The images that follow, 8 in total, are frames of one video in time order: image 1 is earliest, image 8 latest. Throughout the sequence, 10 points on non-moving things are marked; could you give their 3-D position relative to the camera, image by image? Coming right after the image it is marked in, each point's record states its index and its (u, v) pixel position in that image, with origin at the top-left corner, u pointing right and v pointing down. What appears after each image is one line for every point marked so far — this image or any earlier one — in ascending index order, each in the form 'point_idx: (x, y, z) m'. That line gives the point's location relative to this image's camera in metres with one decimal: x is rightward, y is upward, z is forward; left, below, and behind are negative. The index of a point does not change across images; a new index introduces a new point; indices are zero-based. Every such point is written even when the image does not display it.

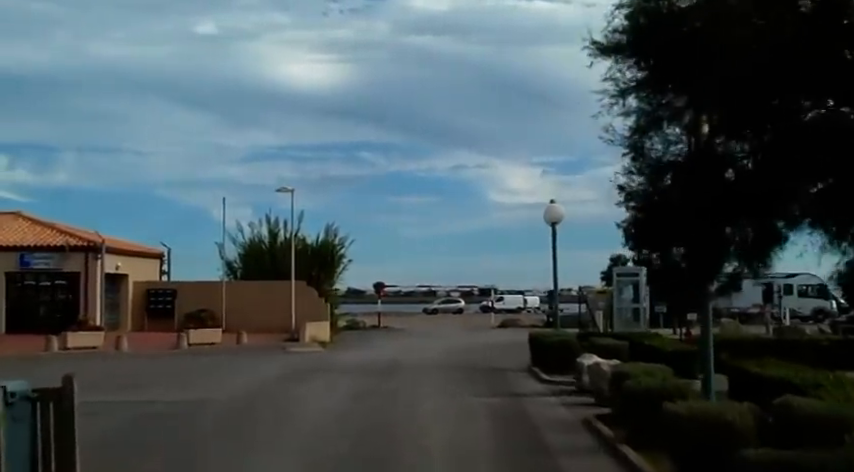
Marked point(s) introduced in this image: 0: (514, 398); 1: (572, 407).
0: (+1.7, -3.1, +18.5) m
1: (+2.6, -3.1, +17.0) m
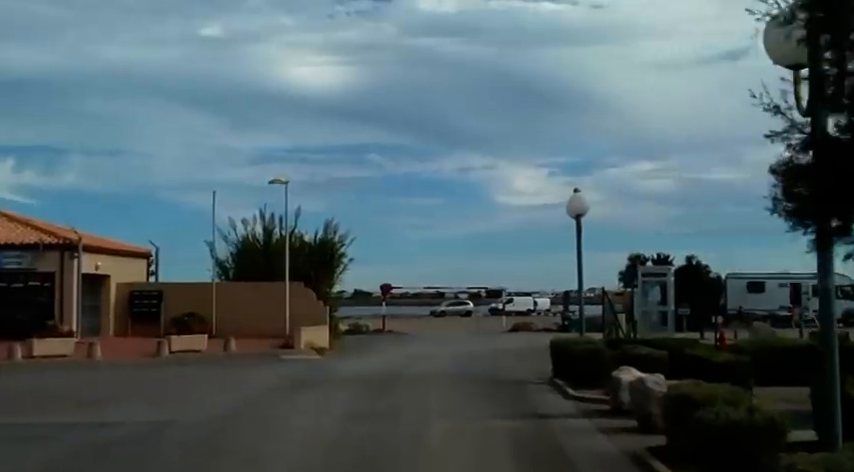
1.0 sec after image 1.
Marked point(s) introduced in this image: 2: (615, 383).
0: (+1.8, -3.0, +15.4) m
1: (+2.7, -2.9, +13.9) m
2: (+3.2, -2.5, +16.4) m
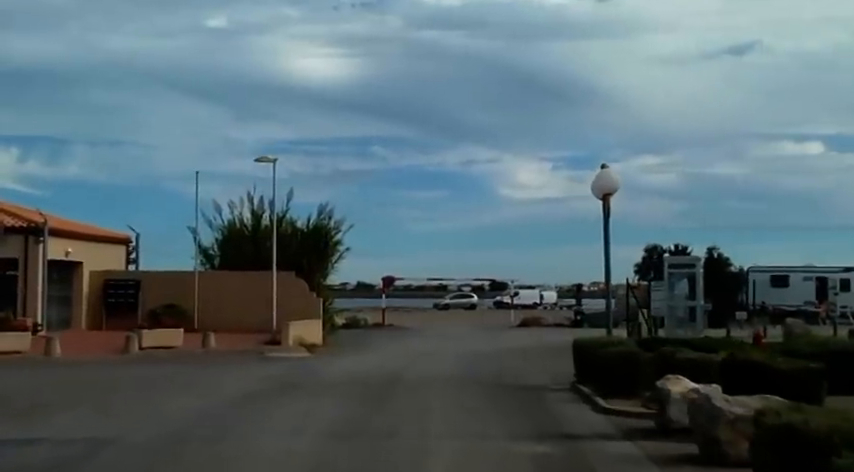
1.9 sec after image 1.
0: (+1.8, -2.7, +12.3) m
1: (+2.7, -2.6, +10.8) m
2: (+3.3, -2.2, +13.3) m
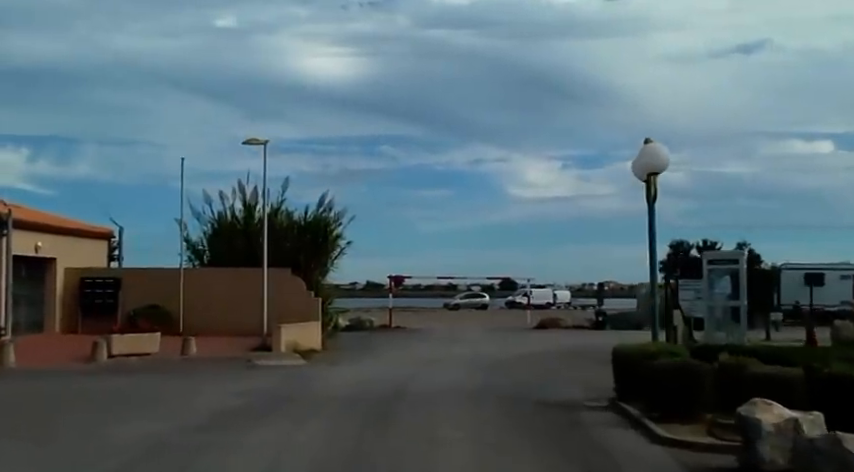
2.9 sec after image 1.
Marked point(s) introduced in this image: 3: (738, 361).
0: (+2.0, -2.5, +9.2) m
1: (+2.9, -2.4, +7.6) m
2: (+3.4, -2.0, +10.1) m
3: (+4.5, -1.8, +13.9) m
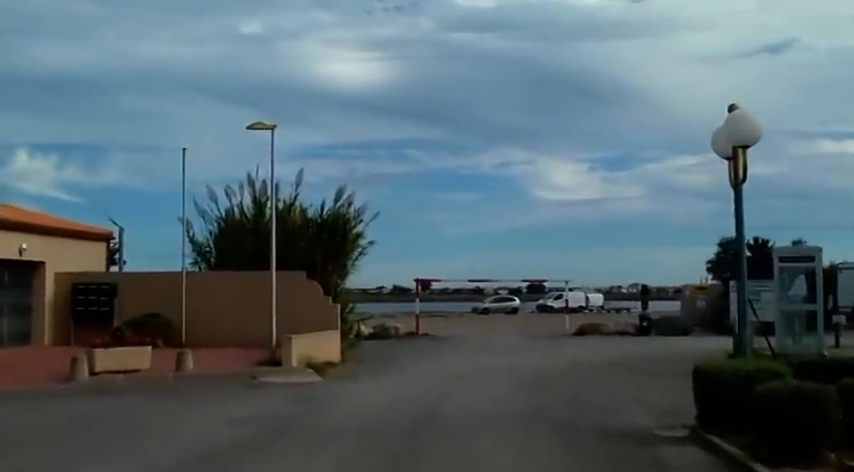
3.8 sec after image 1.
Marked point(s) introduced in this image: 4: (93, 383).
0: (+2.3, -2.3, +6.0) m
1: (+3.1, -2.2, +4.4) m
2: (+3.7, -1.8, +6.9) m
3: (+4.9, -1.7, +10.6) m
4: (-6.3, -2.8, +18.1) m
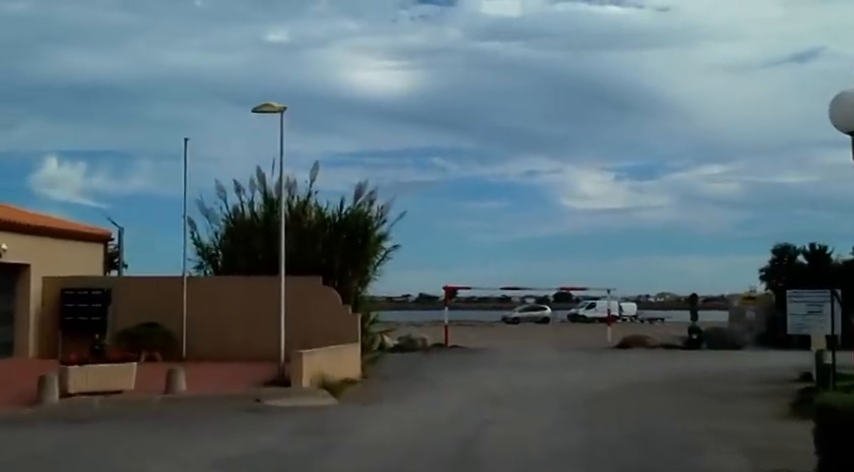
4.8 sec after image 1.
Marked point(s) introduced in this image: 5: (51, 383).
0: (+2.5, -2.2, +2.9) m
1: (+3.3, -2.1, +1.3) m
2: (+4.0, -1.7, +3.7) m
3: (+5.3, -1.6, +7.4) m
4: (-5.8, -2.7, +15.2) m
5: (-6.1, -2.4, +15.5) m
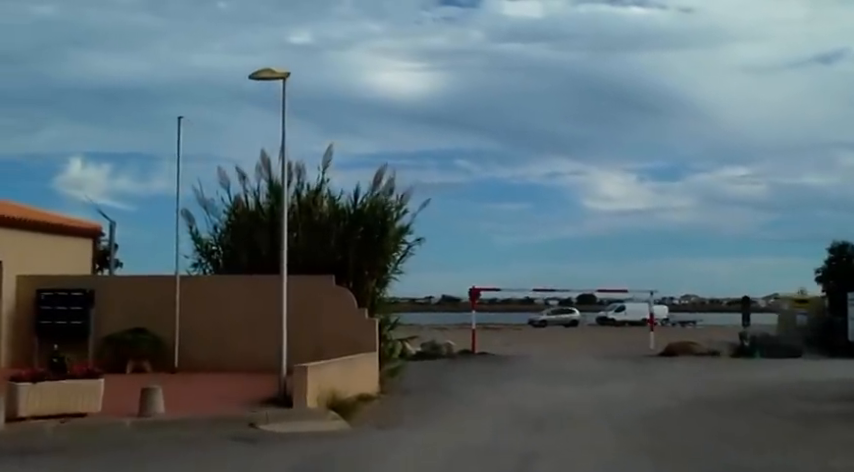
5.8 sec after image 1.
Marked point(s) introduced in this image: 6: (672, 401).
0: (+2.6, -2.0, -0.2) m
1: (+3.4, -1.9, -1.8) m
2: (+4.1, -1.5, +0.6) m
3: (+5.5, -1.4, +4.3) m
4: (-5.4, -2.6, +12.3) m
5: (-5.7, -2.2, +12.6) m
6: (+5.0, -3.4, +19.6) m
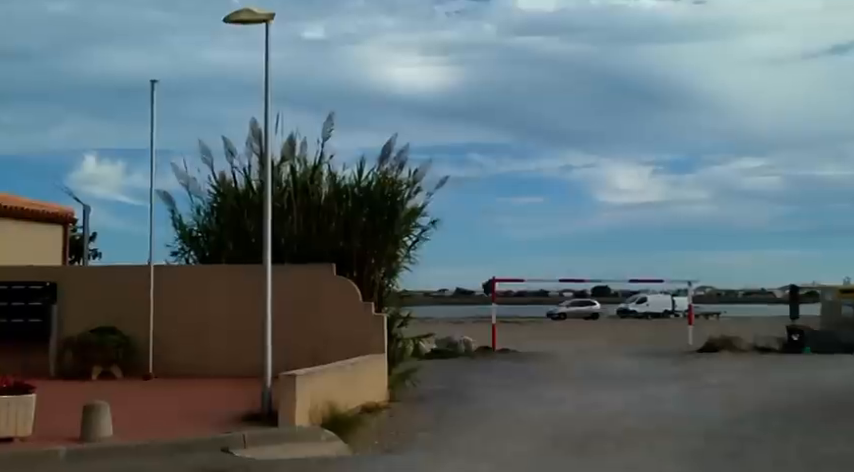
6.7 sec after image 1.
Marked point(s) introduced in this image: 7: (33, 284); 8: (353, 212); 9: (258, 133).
0: (+2.6, -1.8, -3.1) m
1: (+3.4, -1.7, -4.7) m
2: (+4.1, -1.3, -2.3) m
3: (+5.6, -1.1, +1.3) m
4: (-5.2, -2.3, +9.5) m
5: (-5.5, -2.0, +9.8) m
6: (+5.3, -3.0, +16.7) m
7: (-7.2, -0.9, +17.4) m
8: (-1.4, +0.5, +18.5) m
9: (-3.4, +2.0, +19.1) m
